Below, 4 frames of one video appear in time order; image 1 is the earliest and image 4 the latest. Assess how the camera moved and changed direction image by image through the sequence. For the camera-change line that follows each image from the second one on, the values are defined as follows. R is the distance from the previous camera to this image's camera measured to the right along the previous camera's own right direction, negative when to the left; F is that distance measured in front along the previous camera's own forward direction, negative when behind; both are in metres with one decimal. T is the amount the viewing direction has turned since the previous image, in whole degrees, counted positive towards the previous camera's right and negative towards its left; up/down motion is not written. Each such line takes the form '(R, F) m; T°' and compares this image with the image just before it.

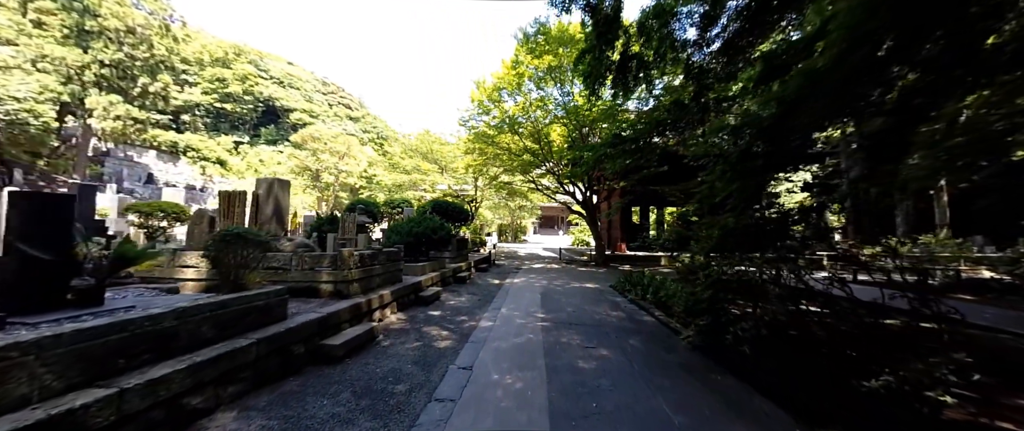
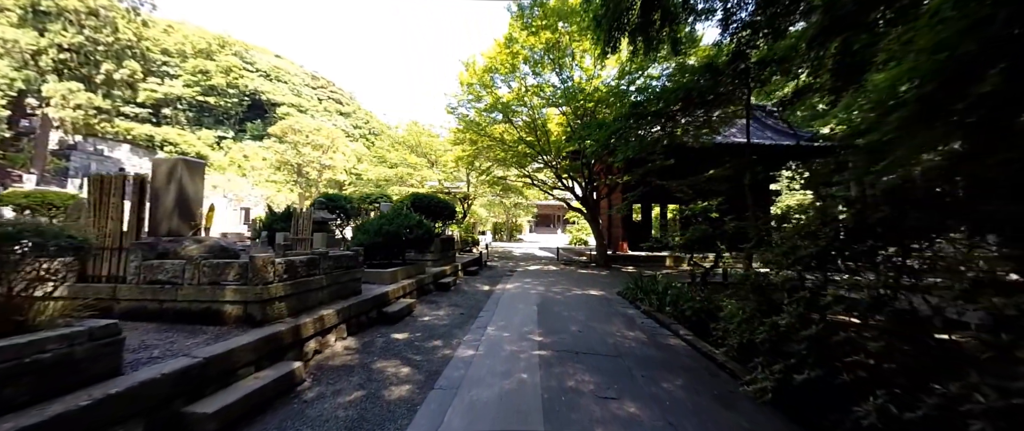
(+0.1, +1.0) m; +1°
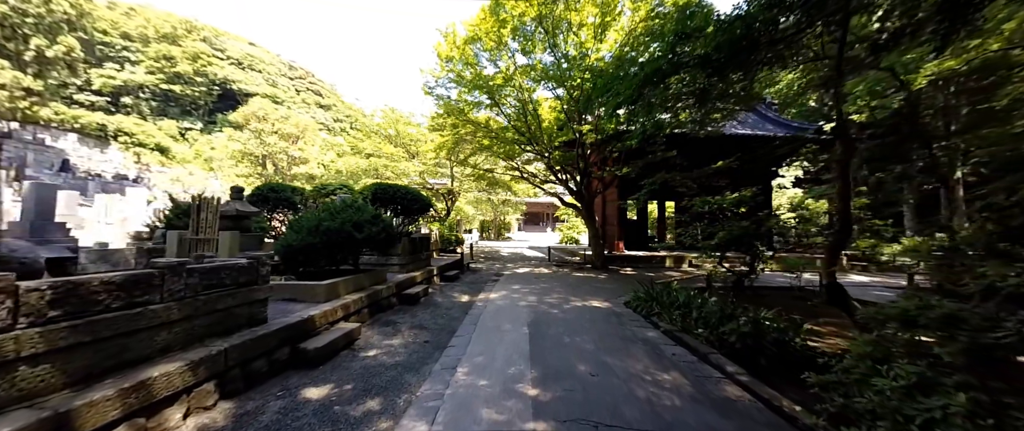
(+0.1, +1.2) m; +2°
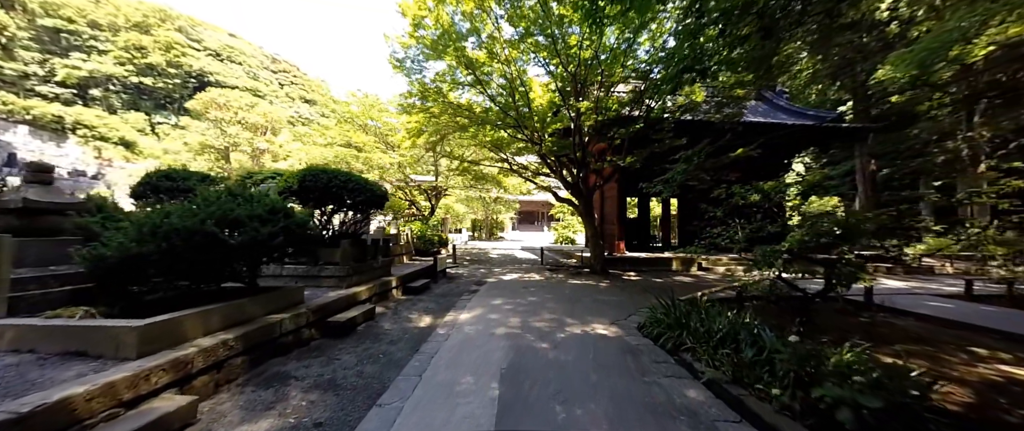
(+0.2, +1.4) m; +1°
